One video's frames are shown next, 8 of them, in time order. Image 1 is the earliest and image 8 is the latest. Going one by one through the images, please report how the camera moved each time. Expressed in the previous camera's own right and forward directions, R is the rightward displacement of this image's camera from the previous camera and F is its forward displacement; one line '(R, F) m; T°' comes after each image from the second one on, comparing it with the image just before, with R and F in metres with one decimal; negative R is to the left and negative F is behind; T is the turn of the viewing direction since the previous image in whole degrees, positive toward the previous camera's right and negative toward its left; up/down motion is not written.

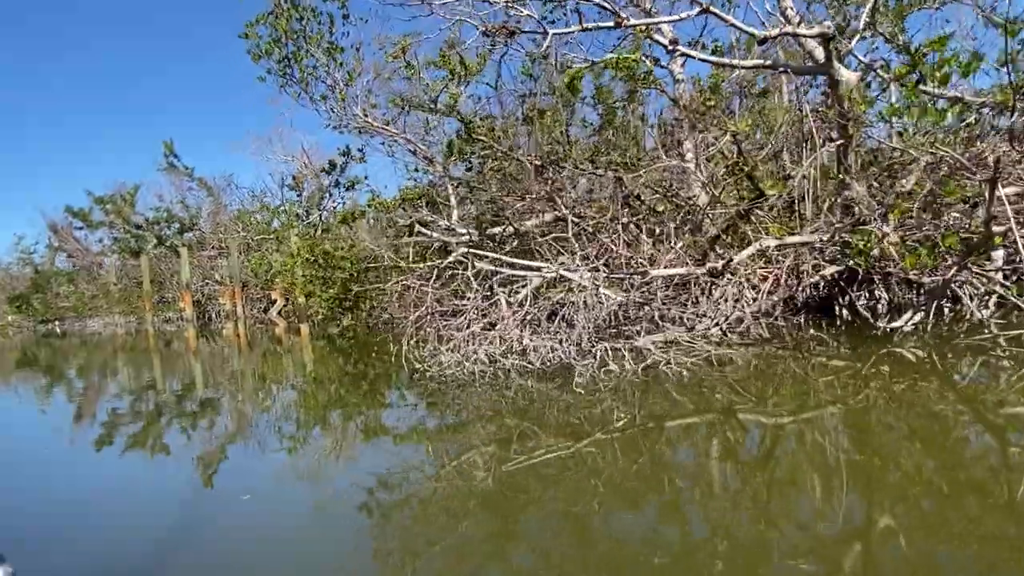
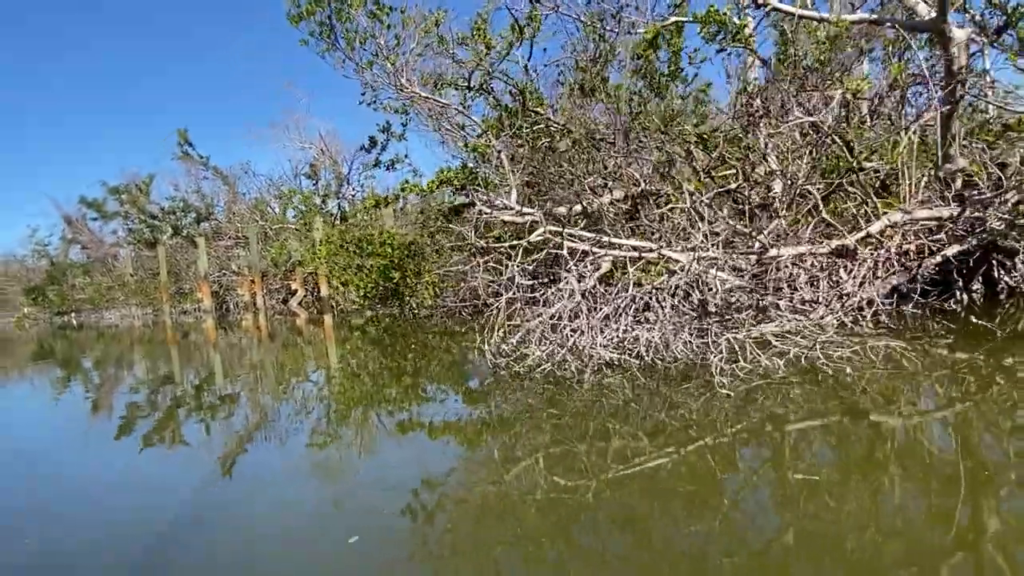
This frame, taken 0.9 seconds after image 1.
(-0.3, +0.3) m; -1°
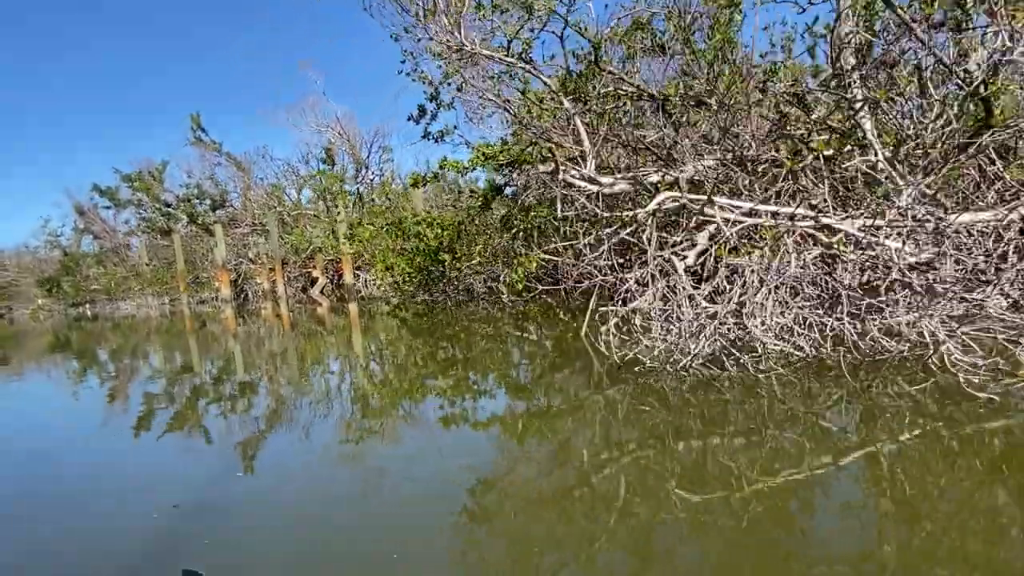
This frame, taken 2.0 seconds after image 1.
(-0.3, +0.4) m; -1°
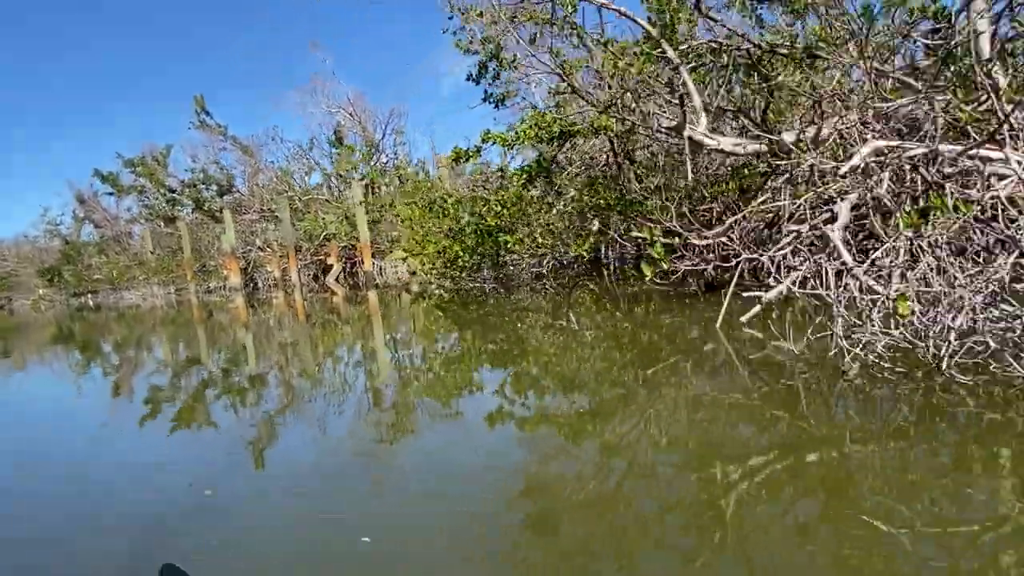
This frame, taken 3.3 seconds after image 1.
(-0.4, +0.5) m; 0°
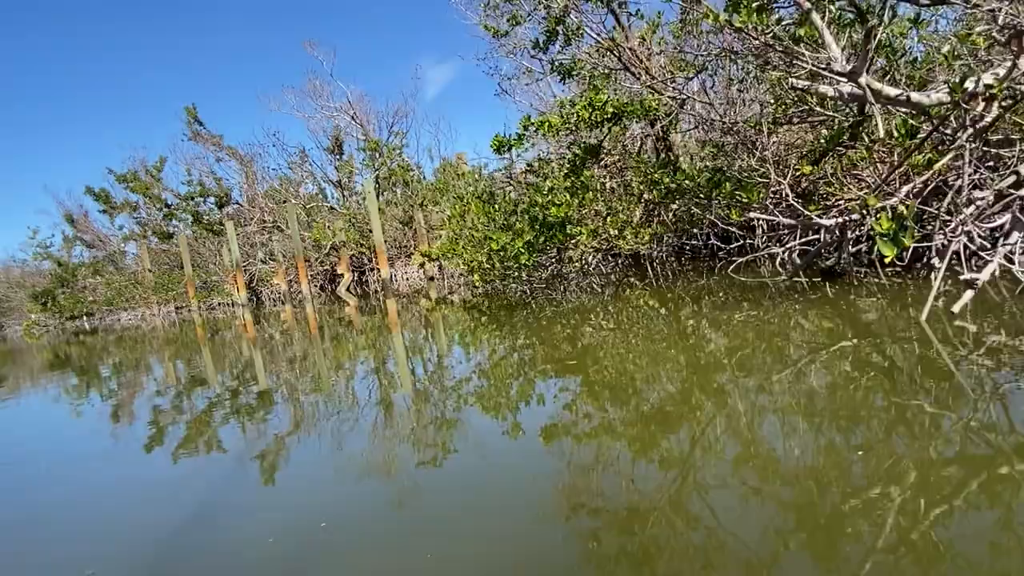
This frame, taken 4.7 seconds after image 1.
(-0.4, +0.4) m; +1°
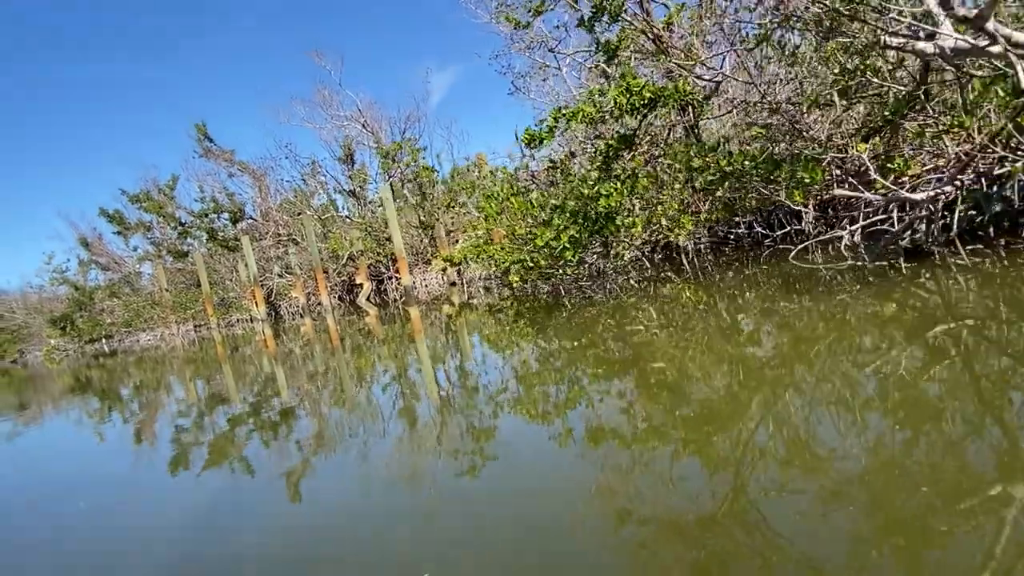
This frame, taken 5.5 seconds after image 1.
(-0.2, +0.2) m; -1°
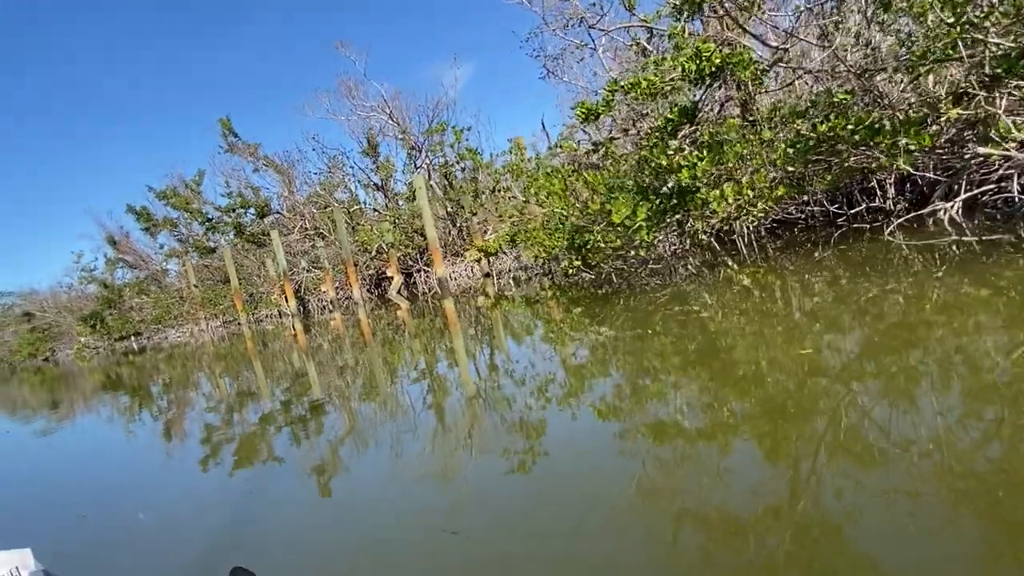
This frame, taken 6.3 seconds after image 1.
(-0.2, +0.2) m; -2°
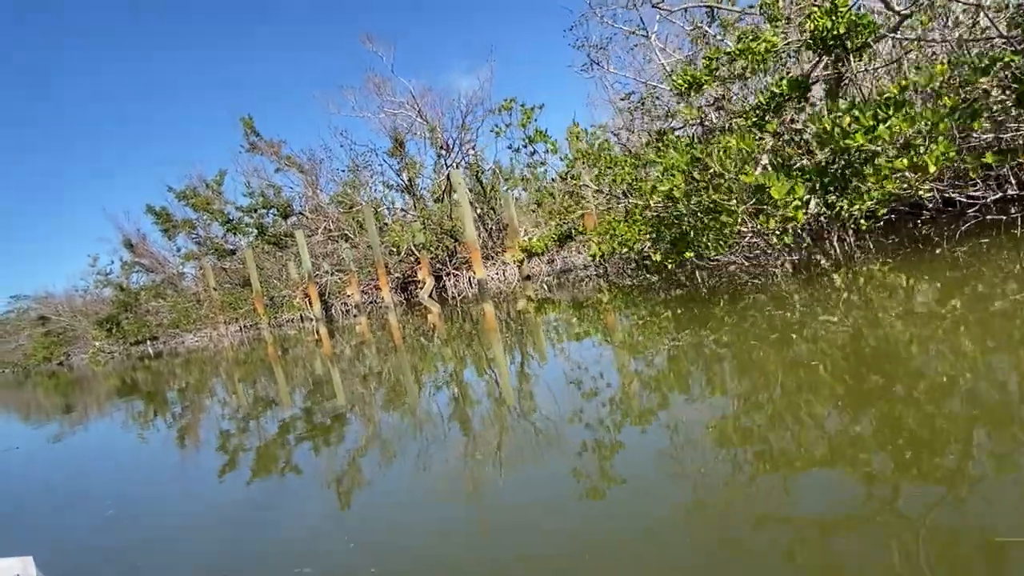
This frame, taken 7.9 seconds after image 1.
(-0.4, +0.5) m; -1°
